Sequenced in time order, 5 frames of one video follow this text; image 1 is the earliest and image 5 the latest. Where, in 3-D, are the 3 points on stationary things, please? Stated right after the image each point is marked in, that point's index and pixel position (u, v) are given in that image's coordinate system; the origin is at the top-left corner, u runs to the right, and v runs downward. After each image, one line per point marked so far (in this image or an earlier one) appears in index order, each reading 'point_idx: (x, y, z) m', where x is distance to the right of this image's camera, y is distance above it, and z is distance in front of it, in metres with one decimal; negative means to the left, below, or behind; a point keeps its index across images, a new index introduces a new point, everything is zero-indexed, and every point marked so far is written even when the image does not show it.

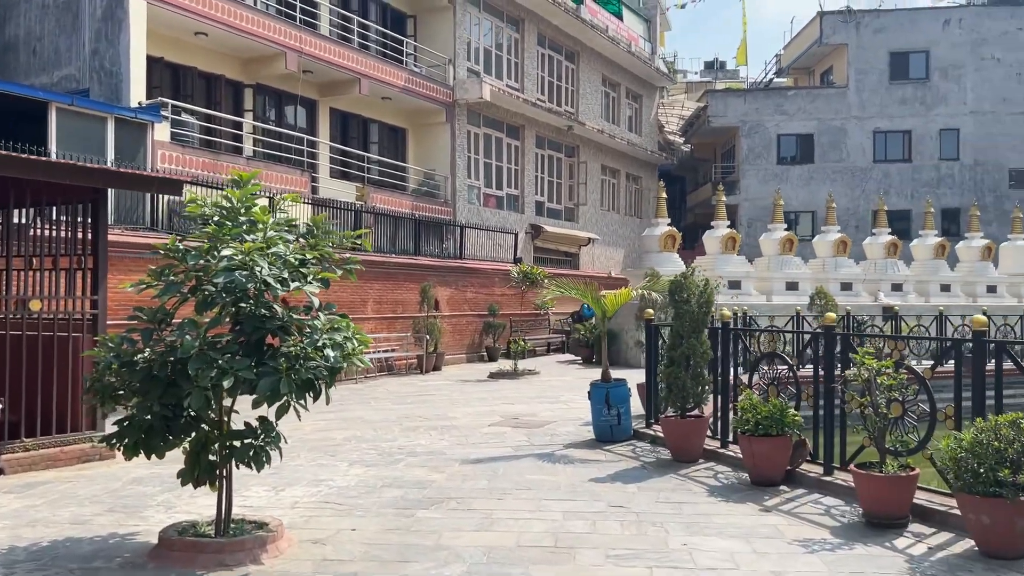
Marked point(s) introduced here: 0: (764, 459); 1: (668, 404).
0: (+2.0, -1.4, +7.1) m
1: (+1.5, -1.1, +8.3) m
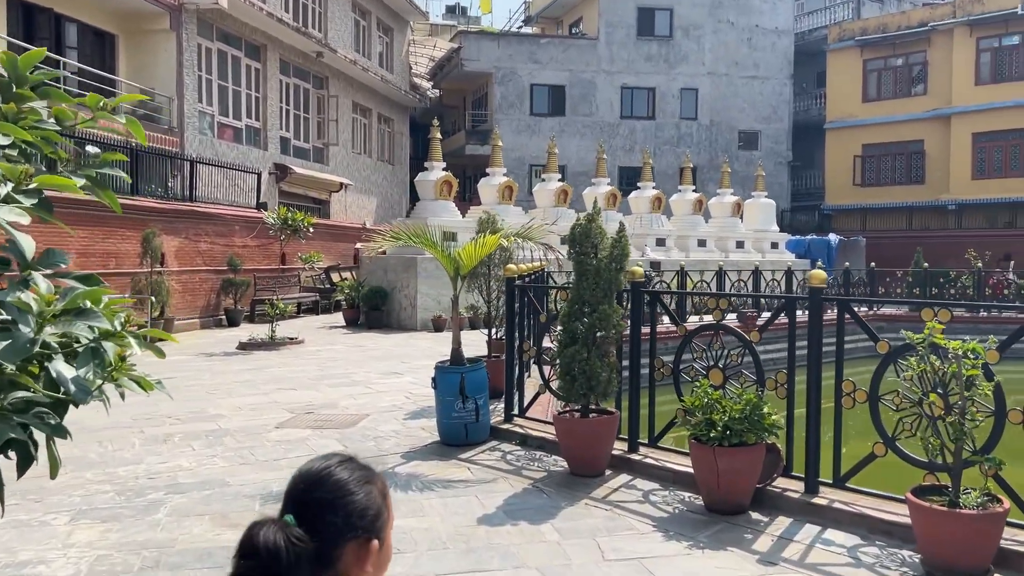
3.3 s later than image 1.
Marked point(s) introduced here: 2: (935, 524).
0: (+1.3, -1.1, +5.0) m
1: (+0.3, -0.7, +5.9) m
2: (+2.0, -1.1, +4.1) m
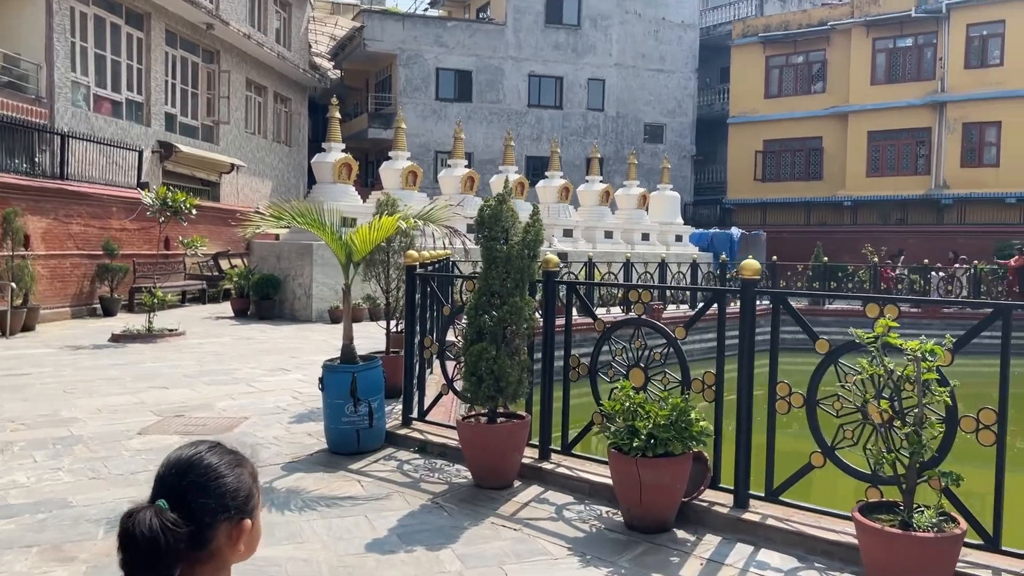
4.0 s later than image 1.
0: (+0.7, -1.0, +4.4) m
1: (-0.3, -0.7, +5.3) m
2: (+1.5, -1.1, +3.6) m
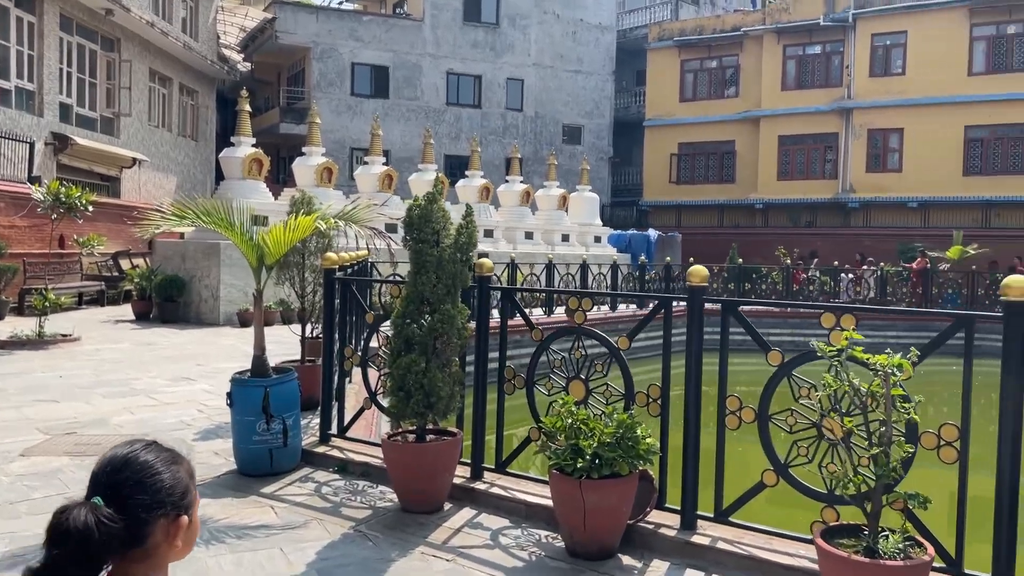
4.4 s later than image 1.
0: (+0.4, -1.1, +4.1) m
1: (-0.7, -0.7, +4.8) m
2: (+1.3, -1.1, +3.3) m
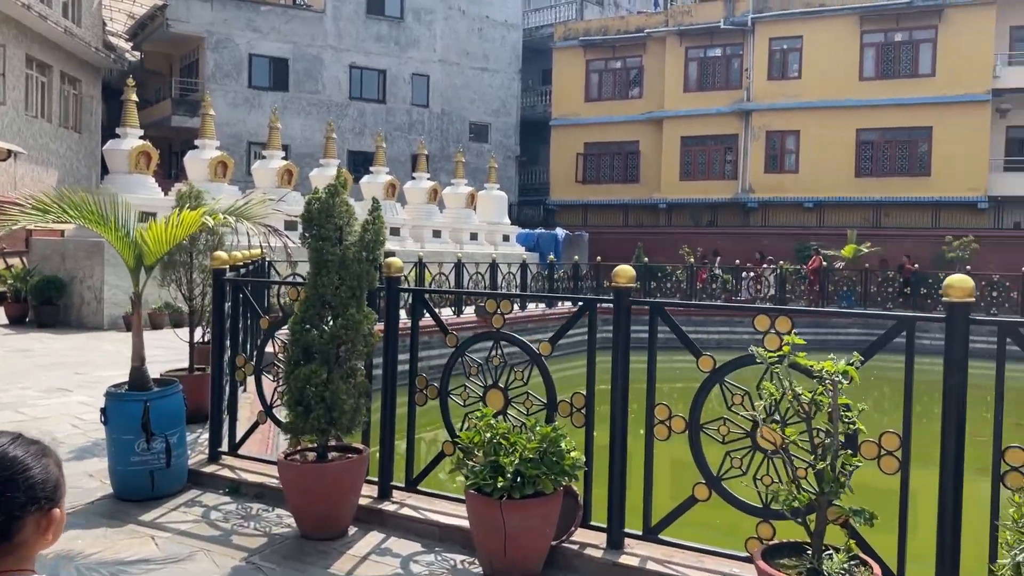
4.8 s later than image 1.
0: (0.0, -1.1, +3.8) m
1: (-1.1, -0.7, +4.4) m
2: (+1.0, -1.1, +3.1) m
